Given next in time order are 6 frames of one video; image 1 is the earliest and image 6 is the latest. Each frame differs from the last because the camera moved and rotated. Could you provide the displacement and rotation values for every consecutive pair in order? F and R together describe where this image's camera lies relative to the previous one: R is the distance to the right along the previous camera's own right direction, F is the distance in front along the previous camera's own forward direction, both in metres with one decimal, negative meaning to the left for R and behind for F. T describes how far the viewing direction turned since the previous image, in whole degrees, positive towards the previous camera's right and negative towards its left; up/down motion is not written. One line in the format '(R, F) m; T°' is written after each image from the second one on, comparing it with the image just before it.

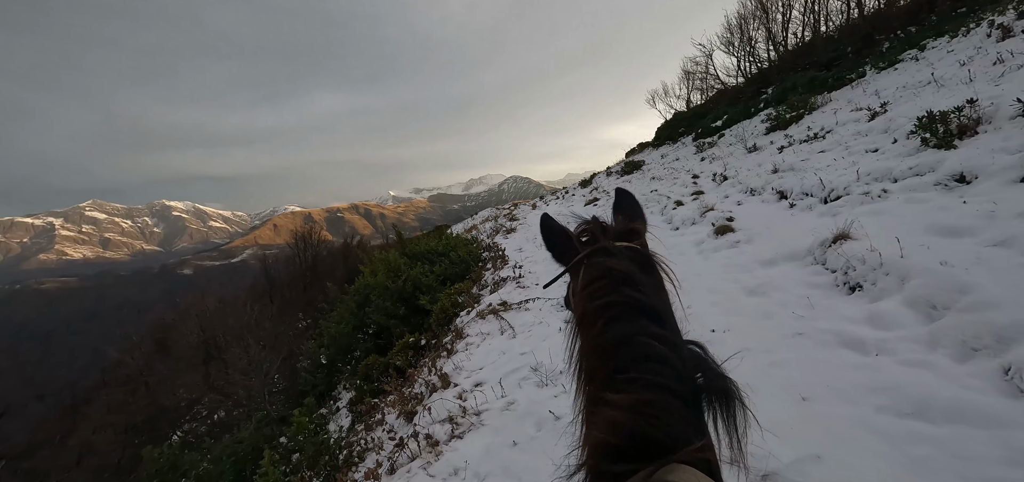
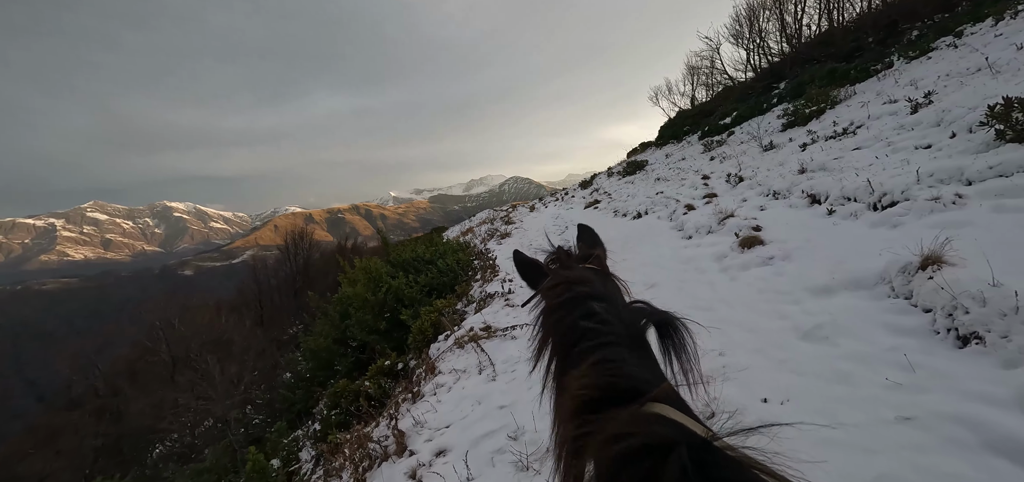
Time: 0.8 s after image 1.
(+0.2, +1.1) m; 0°
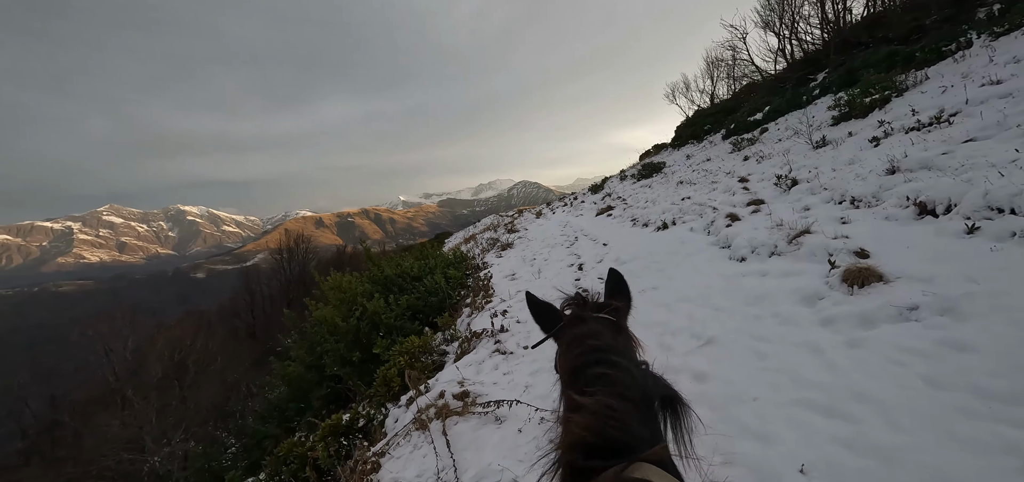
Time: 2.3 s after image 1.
(+0.2, +1.7) m; -1°
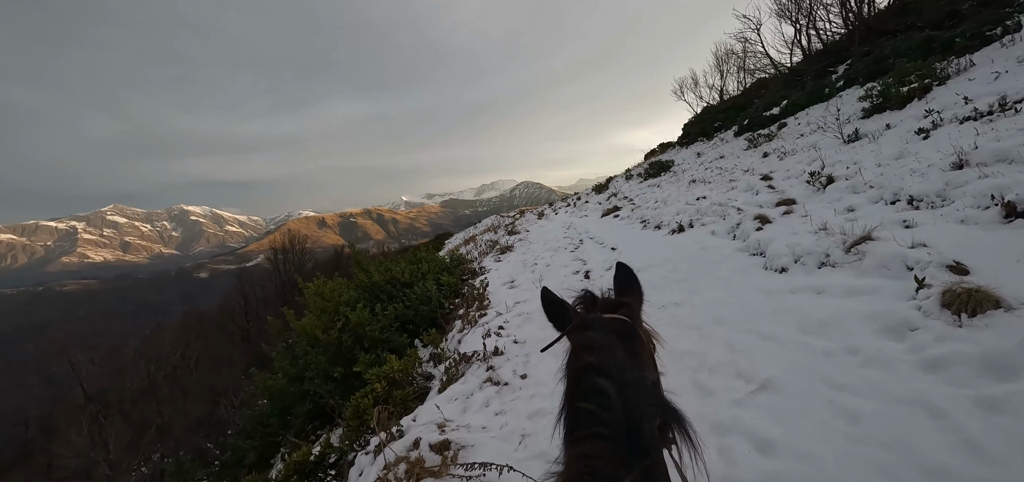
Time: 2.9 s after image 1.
(+0.1, +0.8) m; 0°
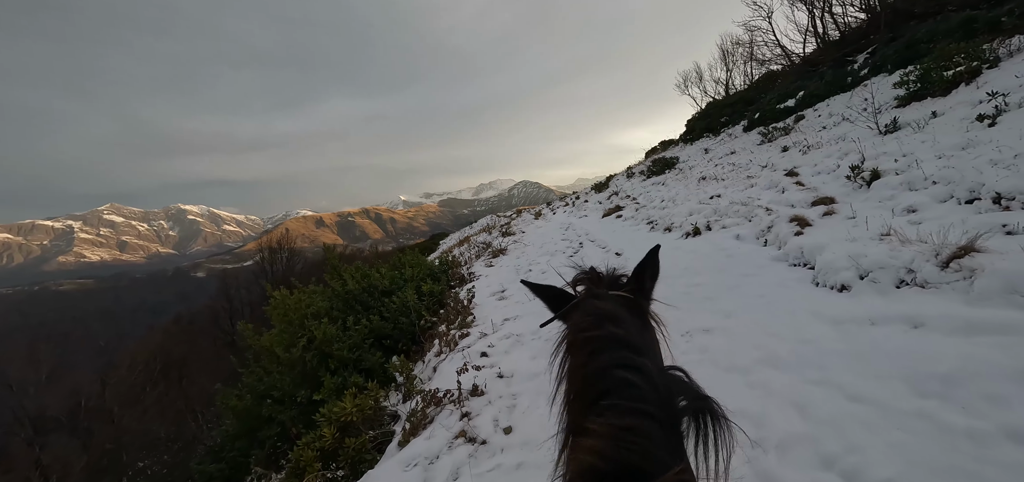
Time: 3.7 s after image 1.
(+0.1, +1.0) m; 0°
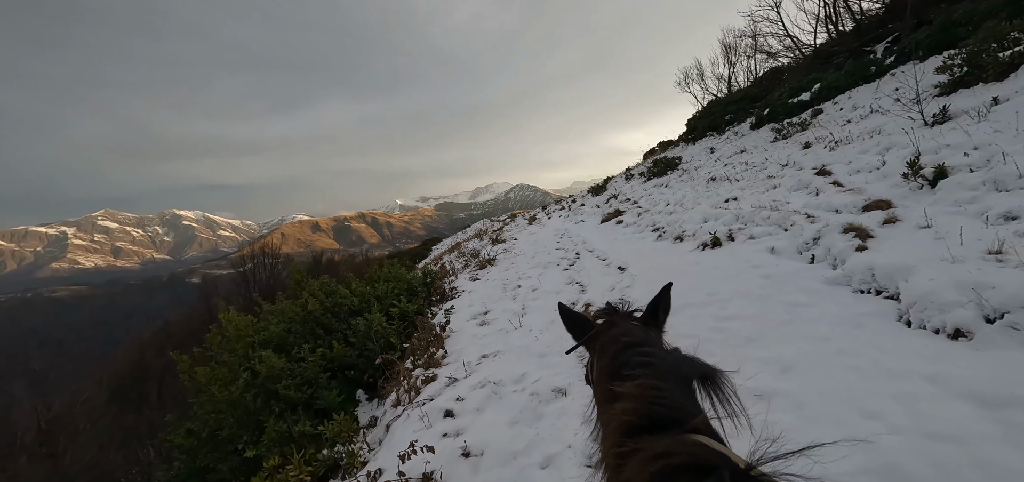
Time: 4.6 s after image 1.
(+0.2, +1.1) m; 0°
